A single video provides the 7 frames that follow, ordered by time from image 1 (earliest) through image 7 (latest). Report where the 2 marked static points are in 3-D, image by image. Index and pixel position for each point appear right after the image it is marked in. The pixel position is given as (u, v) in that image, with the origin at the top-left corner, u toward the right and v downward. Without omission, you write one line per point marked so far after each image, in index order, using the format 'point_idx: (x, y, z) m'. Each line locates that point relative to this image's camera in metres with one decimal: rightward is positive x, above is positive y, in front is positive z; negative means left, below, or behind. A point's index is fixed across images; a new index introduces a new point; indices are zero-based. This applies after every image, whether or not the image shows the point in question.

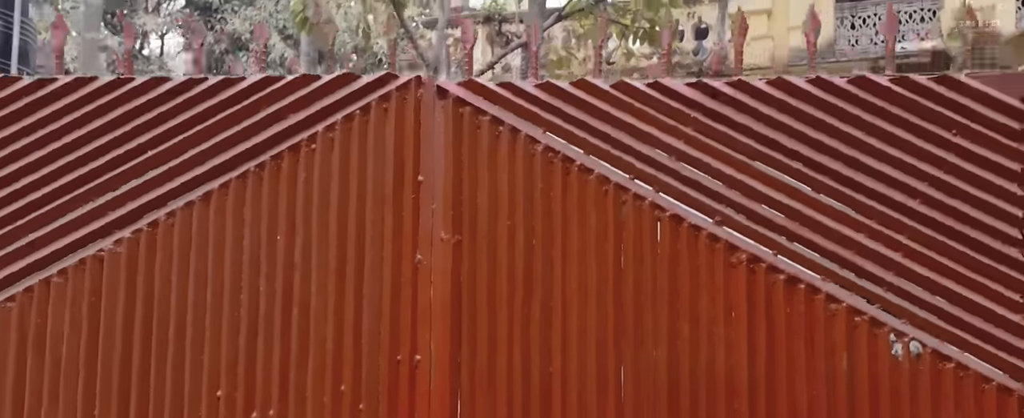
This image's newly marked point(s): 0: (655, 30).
0: (+1.1, +1.4, +8.2) m
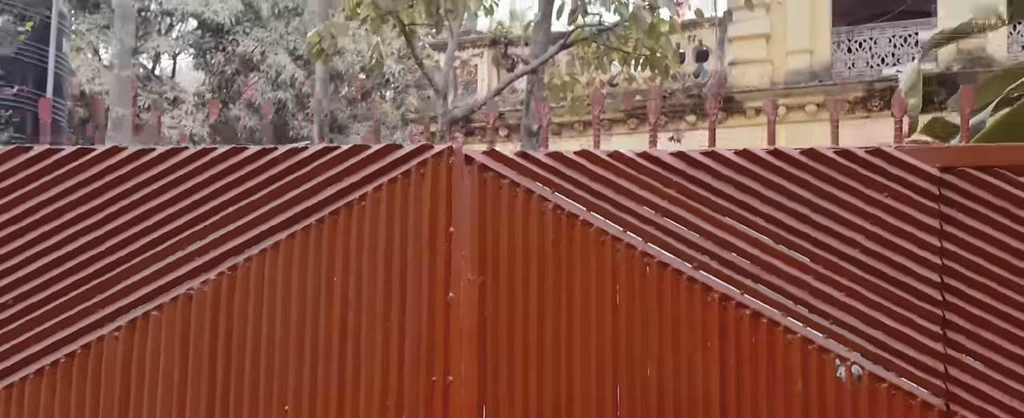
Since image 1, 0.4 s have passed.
0: (+1.1, +1.2, +8.6) m
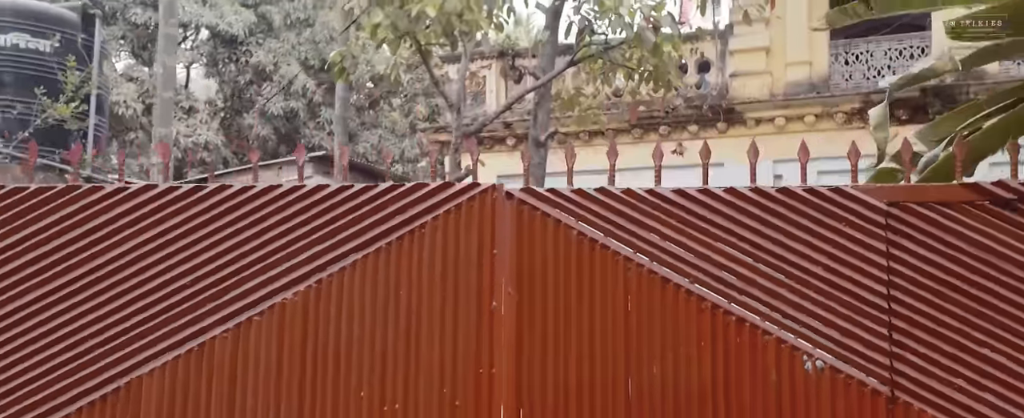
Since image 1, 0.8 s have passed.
0: (+1.2, +1.1, +9.0) m
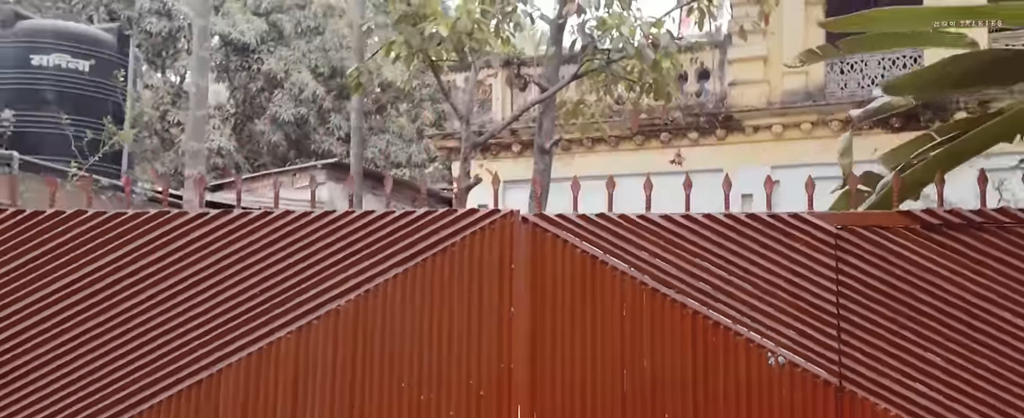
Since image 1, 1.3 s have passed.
0: (+1.3, +1.1, +9.5) m
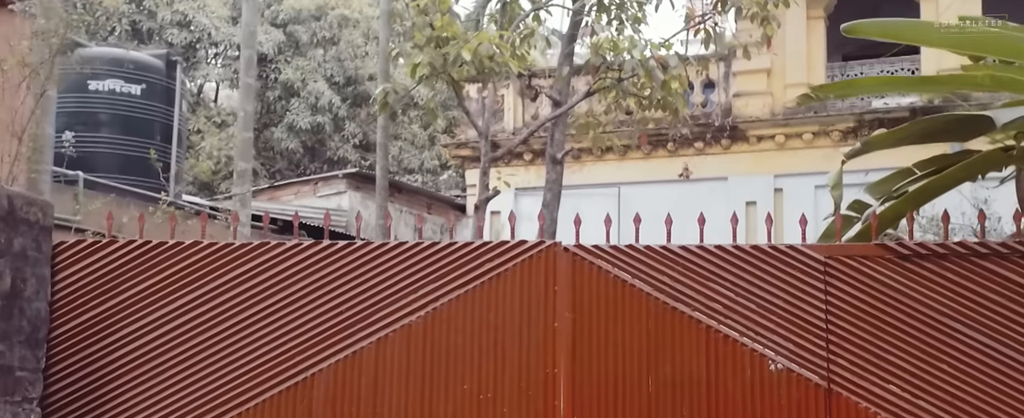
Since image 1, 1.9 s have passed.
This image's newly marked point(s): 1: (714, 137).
0: (+1.4, +1.0, +10.1) m
1: (+2.3, +0.8, +12.9) m
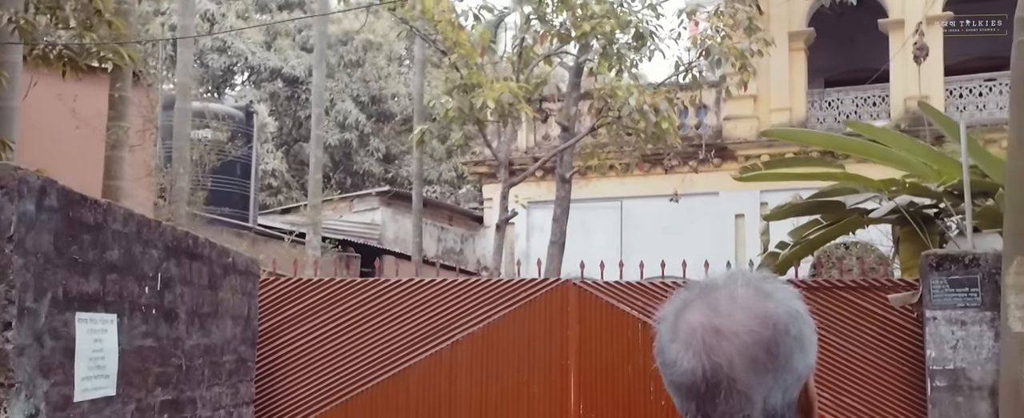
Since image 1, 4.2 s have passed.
0: (+1.6, +0.8, +12.0) m
1: (+2.5, +0.6, +14.8) m
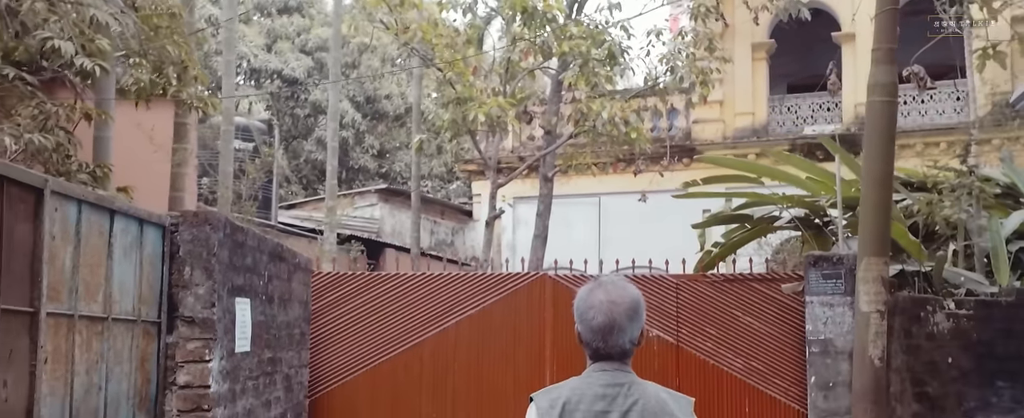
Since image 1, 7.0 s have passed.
0: (+1.4, +0.8, +13.6) m
1: (+2.3, +0.6, +16.4) m
